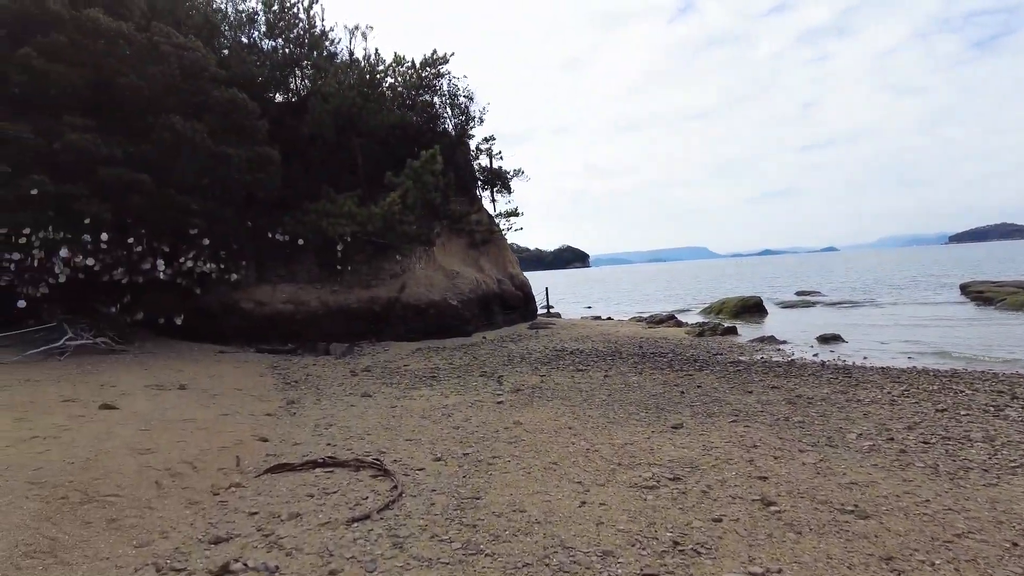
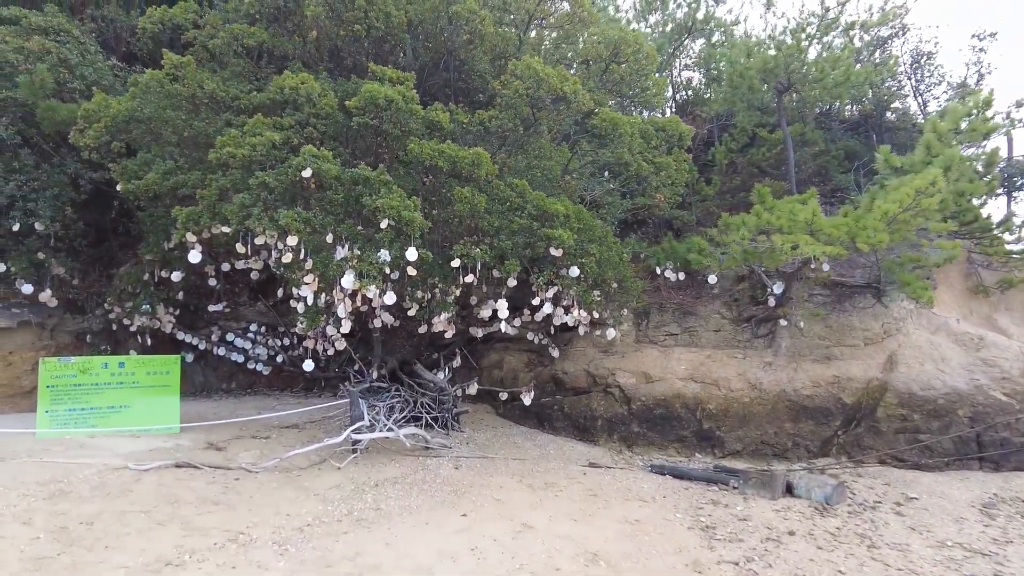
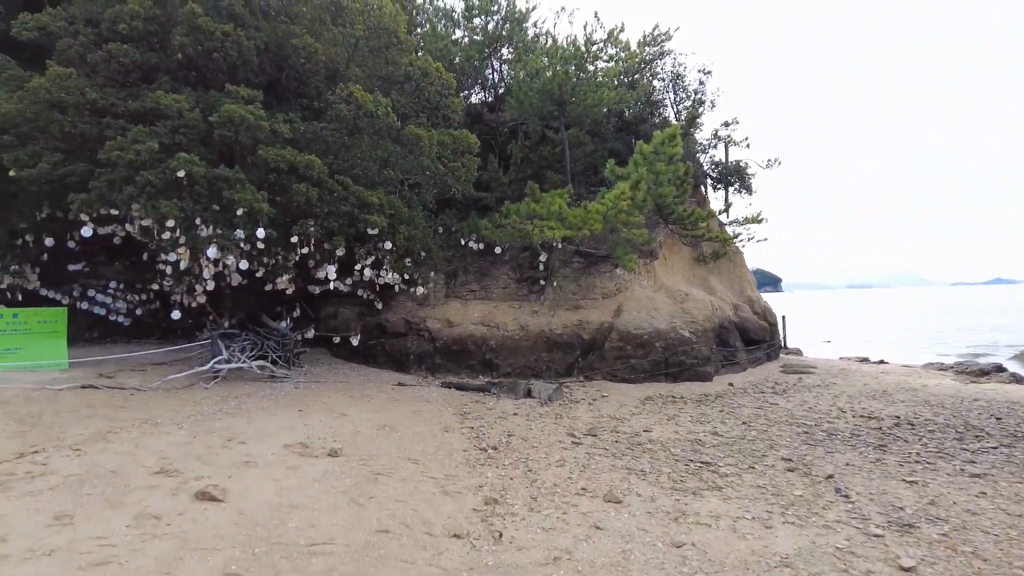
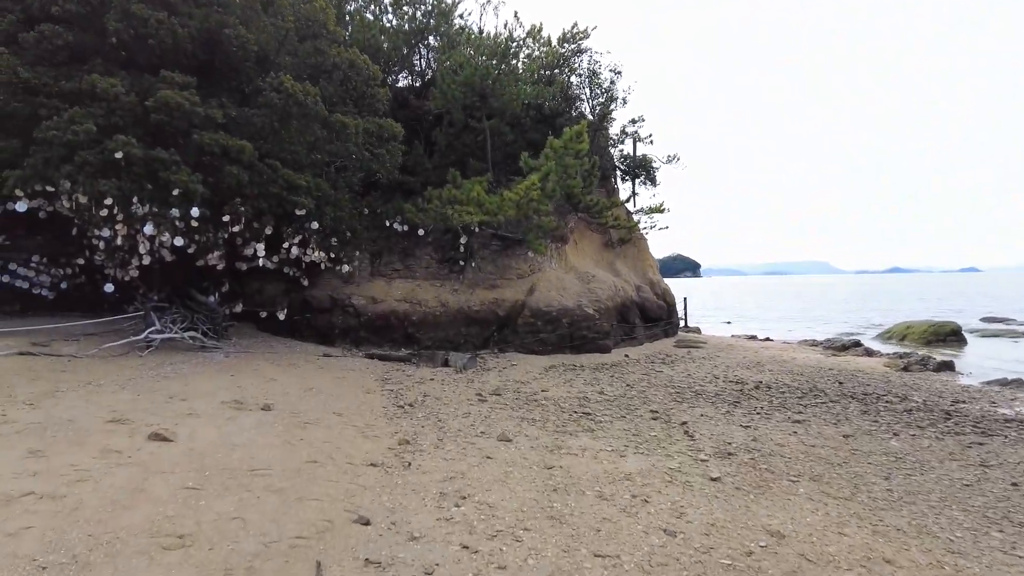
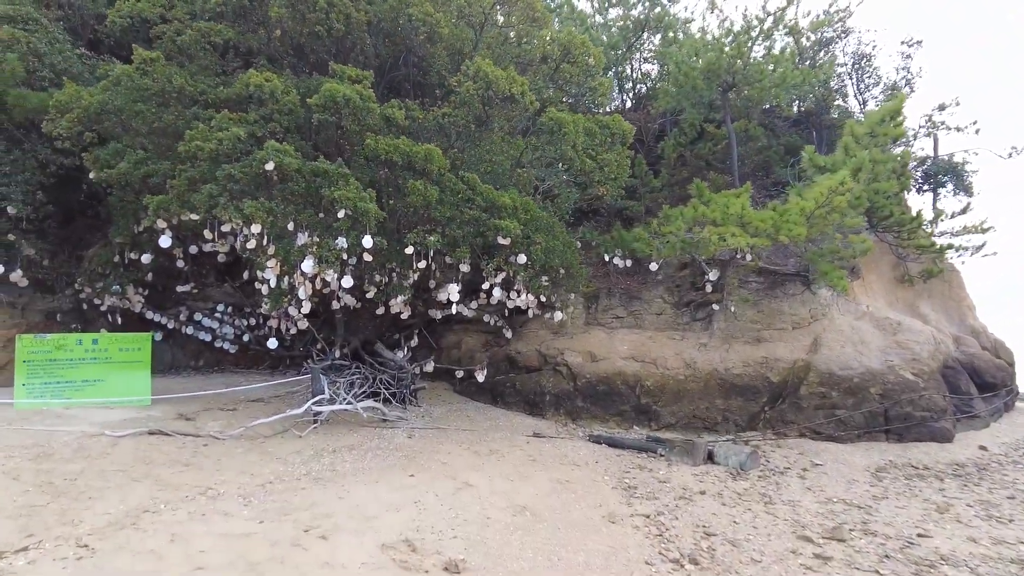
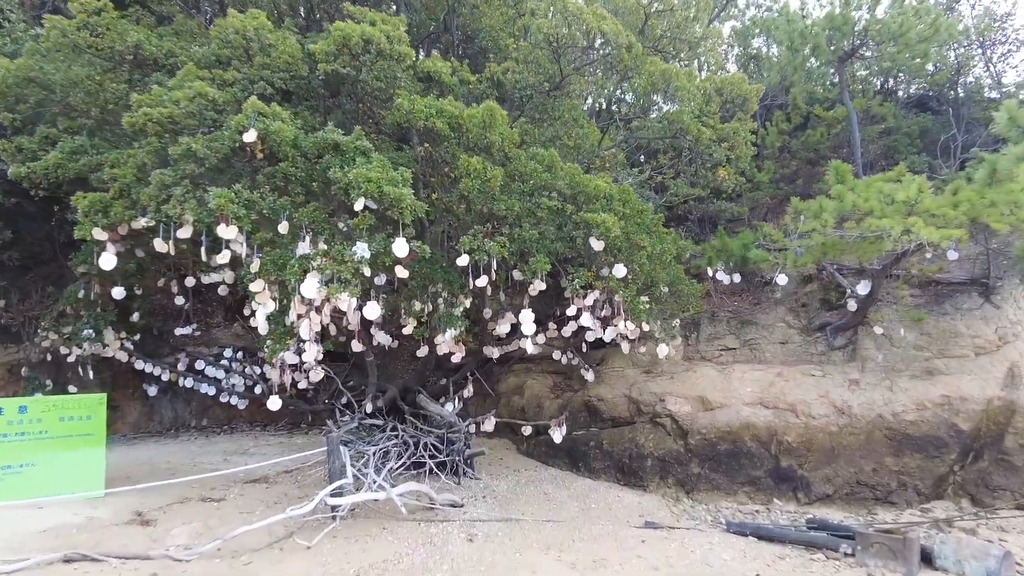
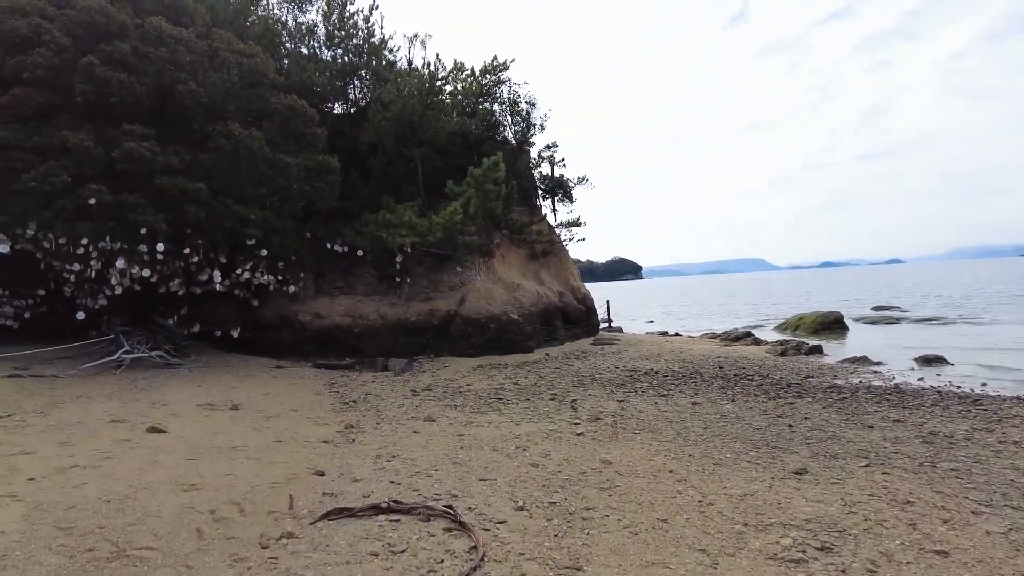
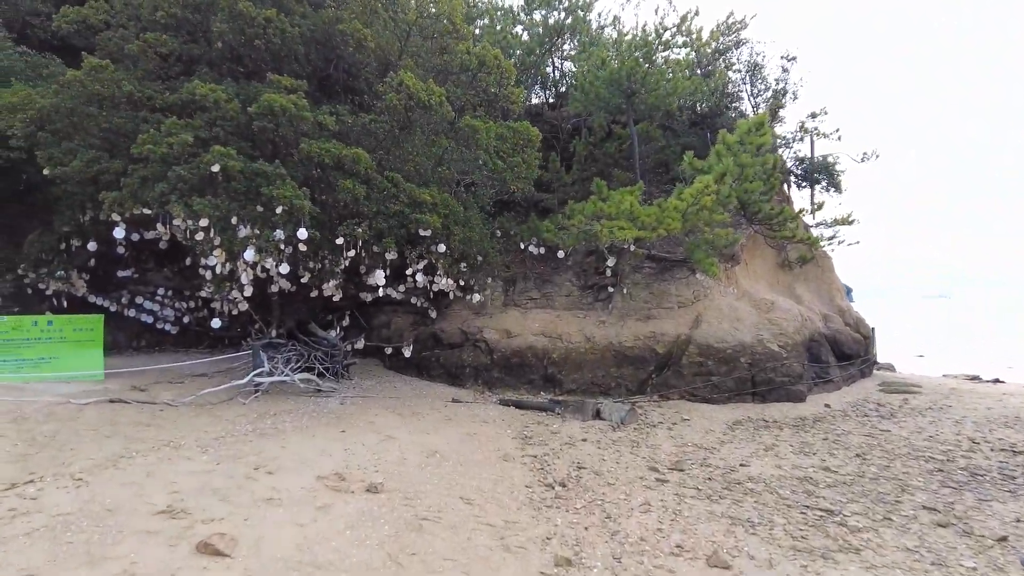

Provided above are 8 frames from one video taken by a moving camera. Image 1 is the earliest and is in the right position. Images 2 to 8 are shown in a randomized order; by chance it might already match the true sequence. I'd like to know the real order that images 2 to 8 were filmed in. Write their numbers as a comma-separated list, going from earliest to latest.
7, 4, 3, 8, 5, 2, 6
